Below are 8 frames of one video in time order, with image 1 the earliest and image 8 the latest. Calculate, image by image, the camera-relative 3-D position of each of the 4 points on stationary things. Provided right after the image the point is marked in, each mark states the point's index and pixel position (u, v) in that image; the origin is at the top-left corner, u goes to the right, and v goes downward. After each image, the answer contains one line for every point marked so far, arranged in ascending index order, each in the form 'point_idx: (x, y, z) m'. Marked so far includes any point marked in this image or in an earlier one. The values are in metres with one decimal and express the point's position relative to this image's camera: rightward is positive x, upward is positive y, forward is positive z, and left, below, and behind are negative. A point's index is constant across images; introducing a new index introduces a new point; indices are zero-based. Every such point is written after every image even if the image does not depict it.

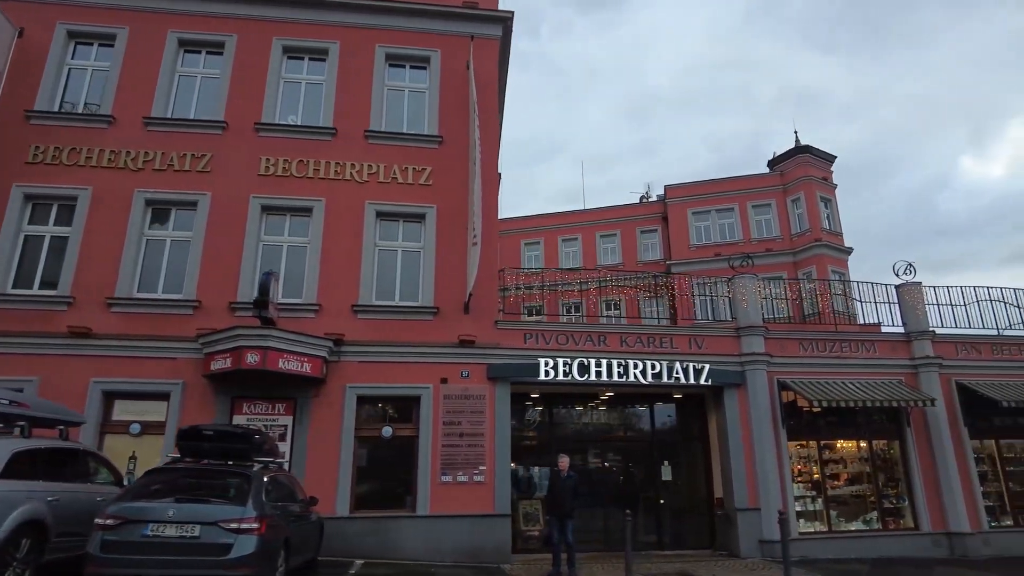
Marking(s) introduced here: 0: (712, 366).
0: (+3.9, -1.6, +12.9) m
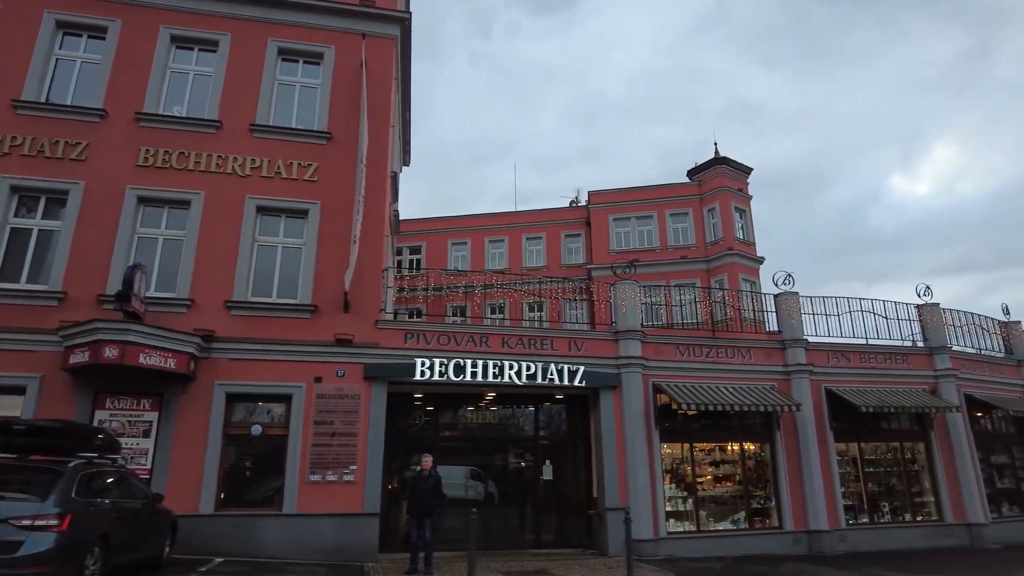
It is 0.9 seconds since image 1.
0: (+1.5, -1.7, +13.2) m
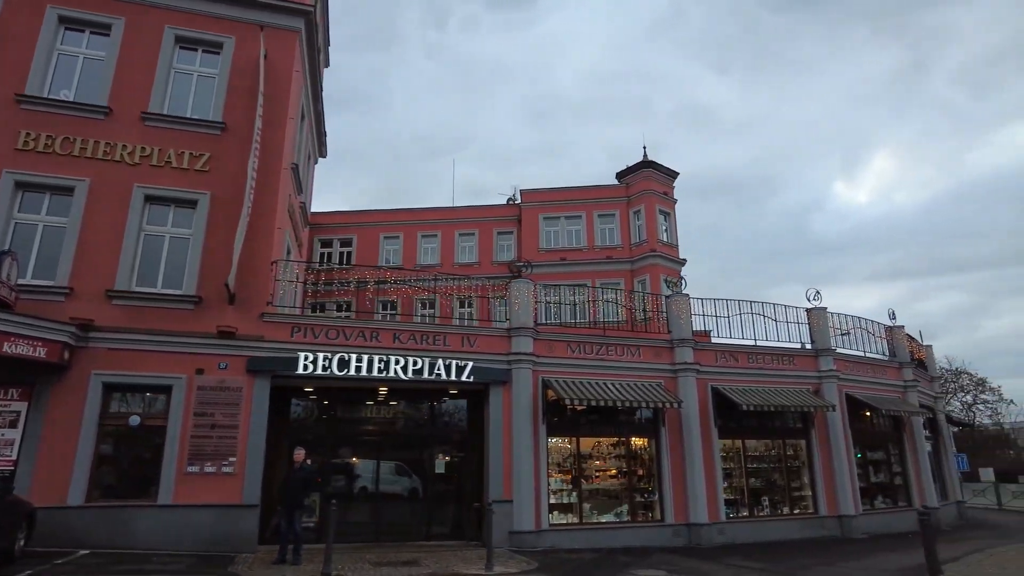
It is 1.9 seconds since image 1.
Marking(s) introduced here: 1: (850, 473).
0: (-0.8, -1.6, +13.5) m
1: (+8.5, -4.6, +16.0) m
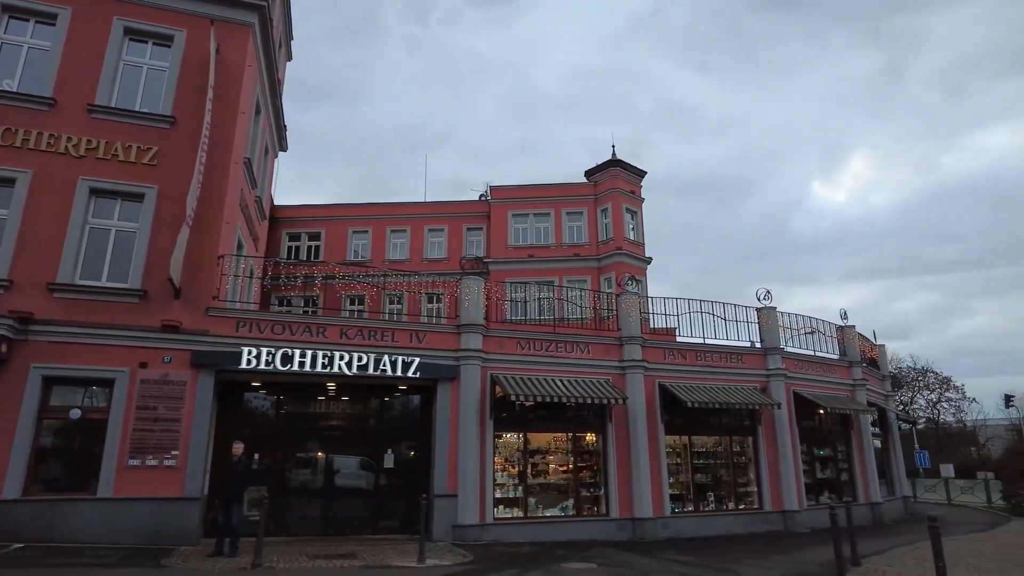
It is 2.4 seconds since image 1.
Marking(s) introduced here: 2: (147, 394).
0: (-1.9, -1.5, +13.6) m
1: (+7.3, -4.6, +16.3) m
2: (-6.9, -2.0, +12.0) m
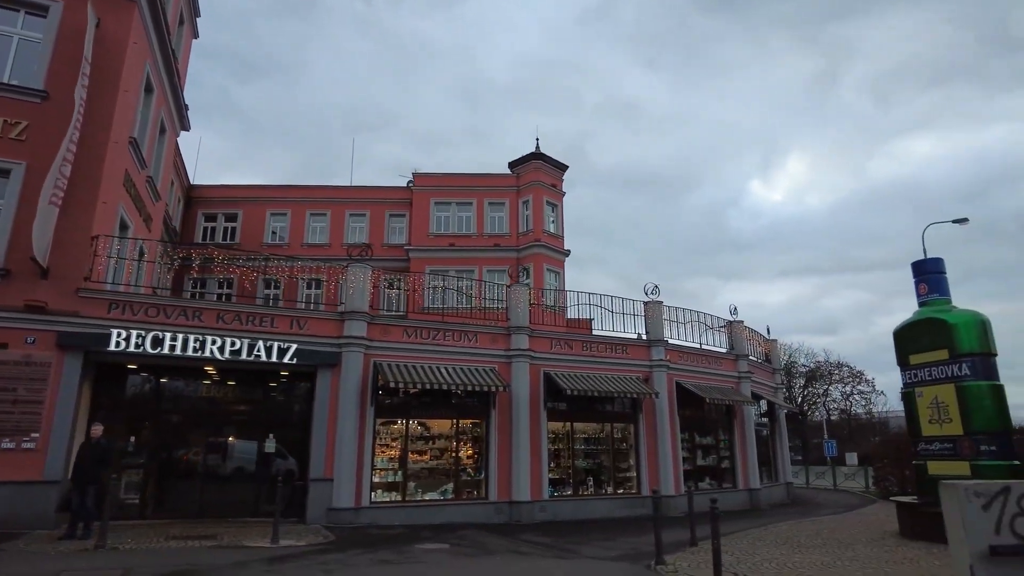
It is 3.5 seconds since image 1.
0: (-4.5, -1.2, +13.7) m
1: (+4.4, -4.5, +17.2) m
2: (-9.3, -1.6, +11.8) m
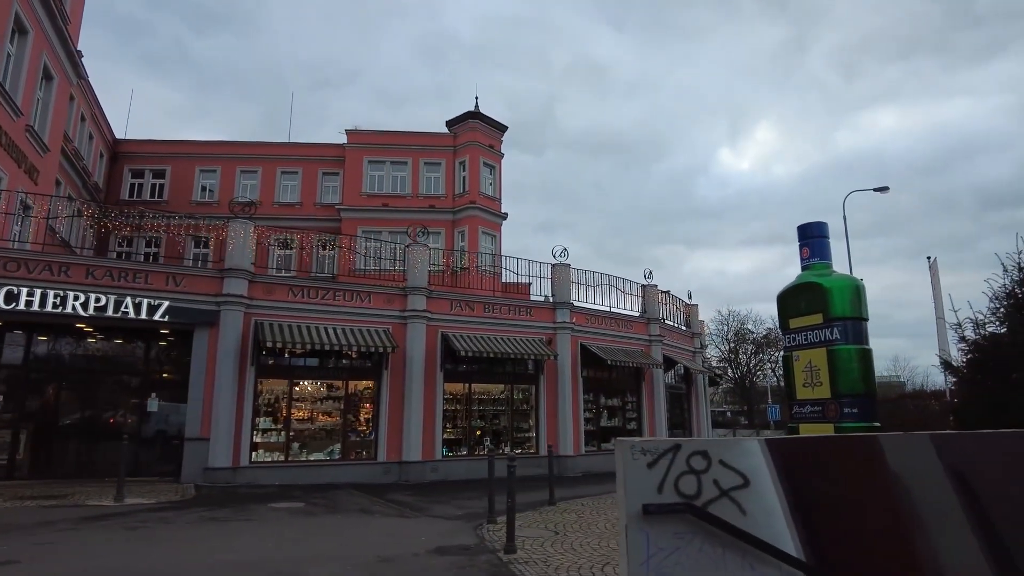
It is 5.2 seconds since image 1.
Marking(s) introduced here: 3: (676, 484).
0: (-7.0, -0.3, +13.3) m
1: (+1.7, -3.5, +17.2) m
2: (-11.7, -0.7, +11.2) m
3: (+1.0, -1.2, +3.8) m
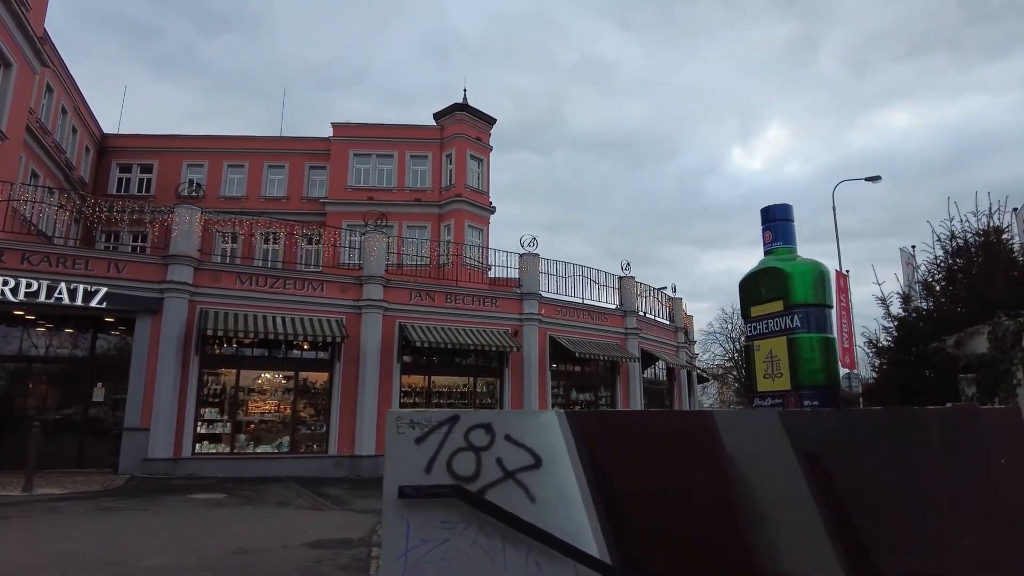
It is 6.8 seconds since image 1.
0: (-8.0, 0.0, +12.9) m
1: (+0.8, -3.2, +16.6) m
2: (-12.8, -0.4, +11.0) m
3: (-0.3, -0.9, +3.3) m
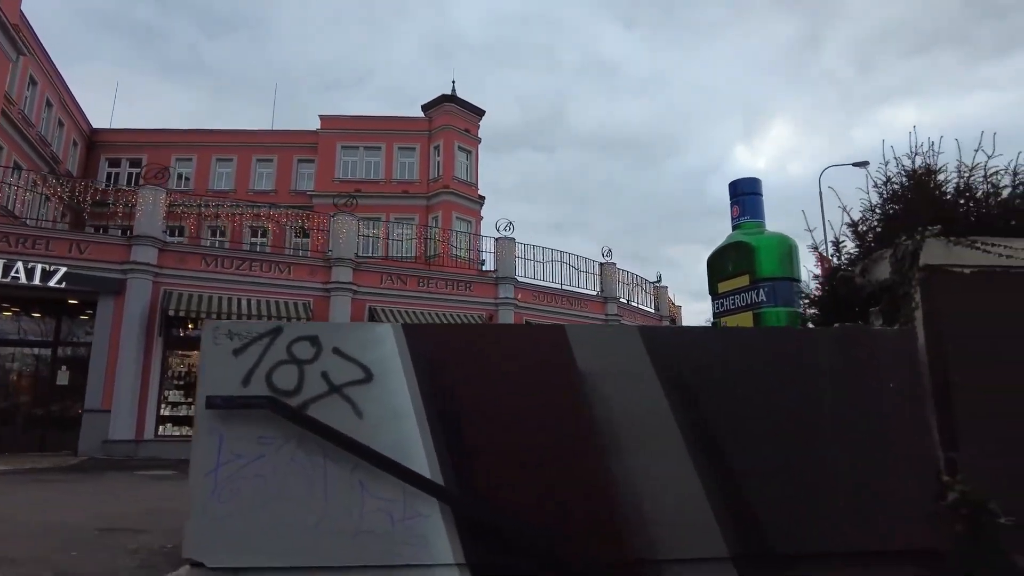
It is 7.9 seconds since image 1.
0: (-8.7, +0.4, +12.8) m
1: (+0.1, -2.8, +16.4) m
2: (-13.5, -0.1, +10.9) m
3: (-1.2, -0.4, +3.0) m
